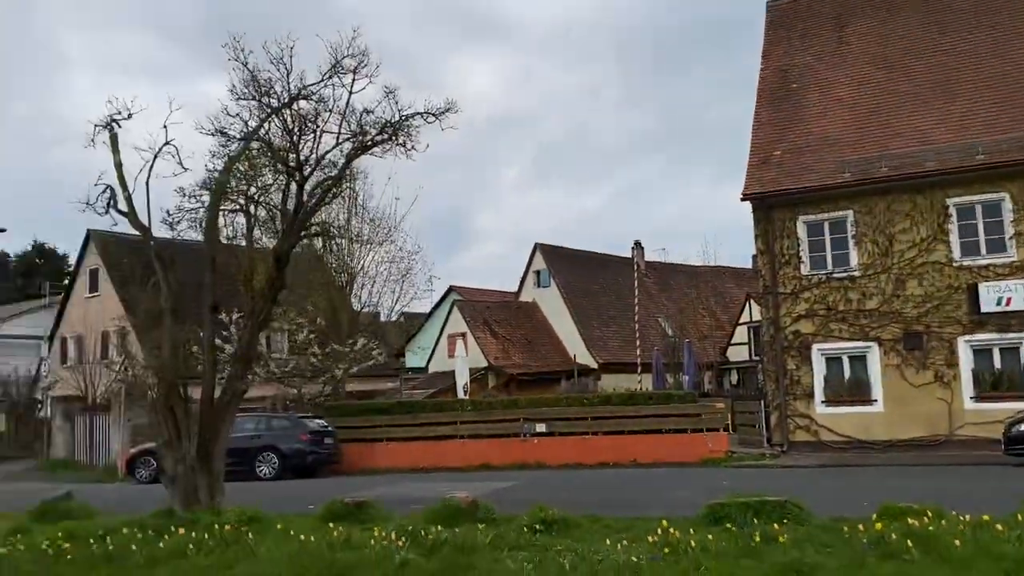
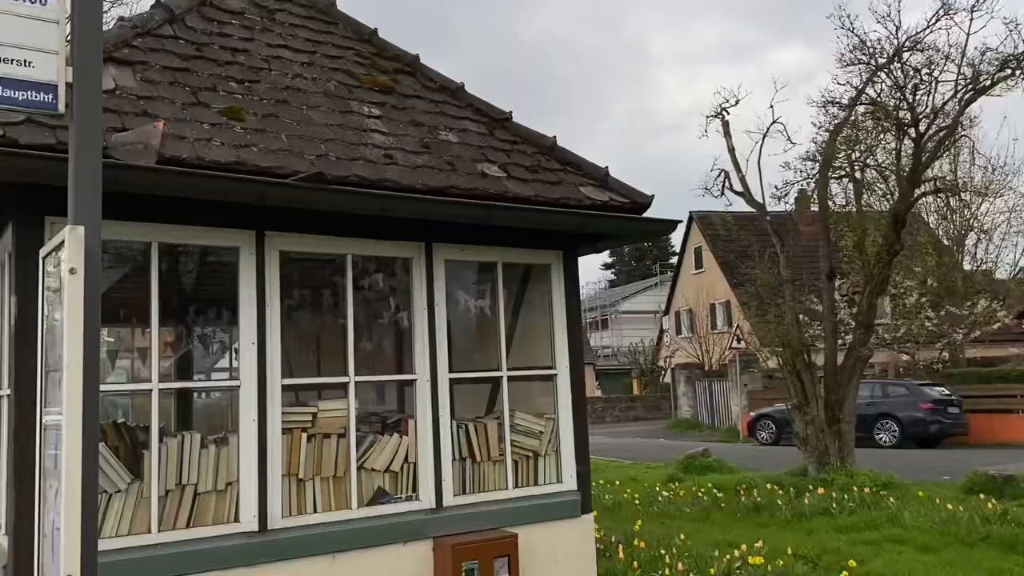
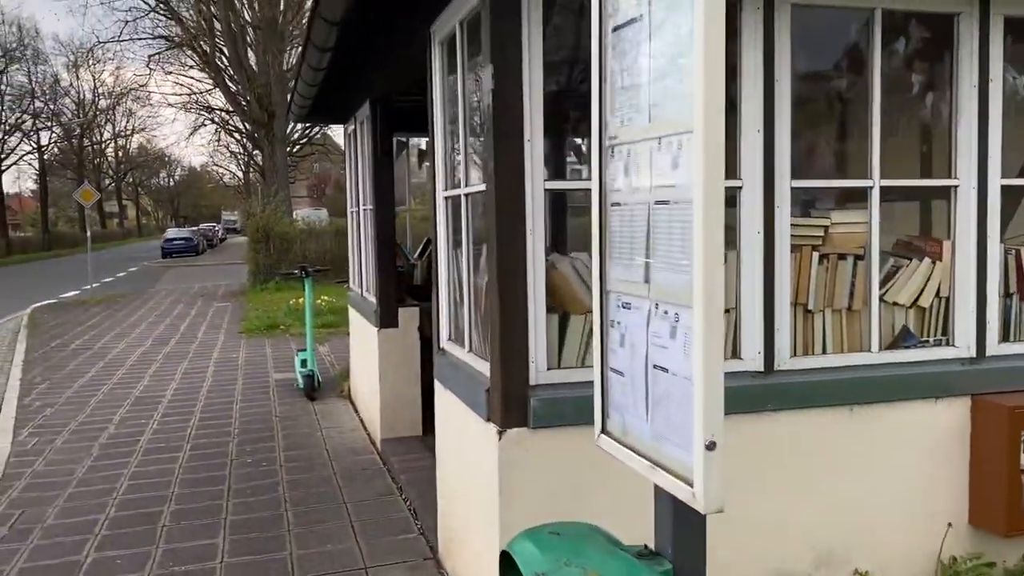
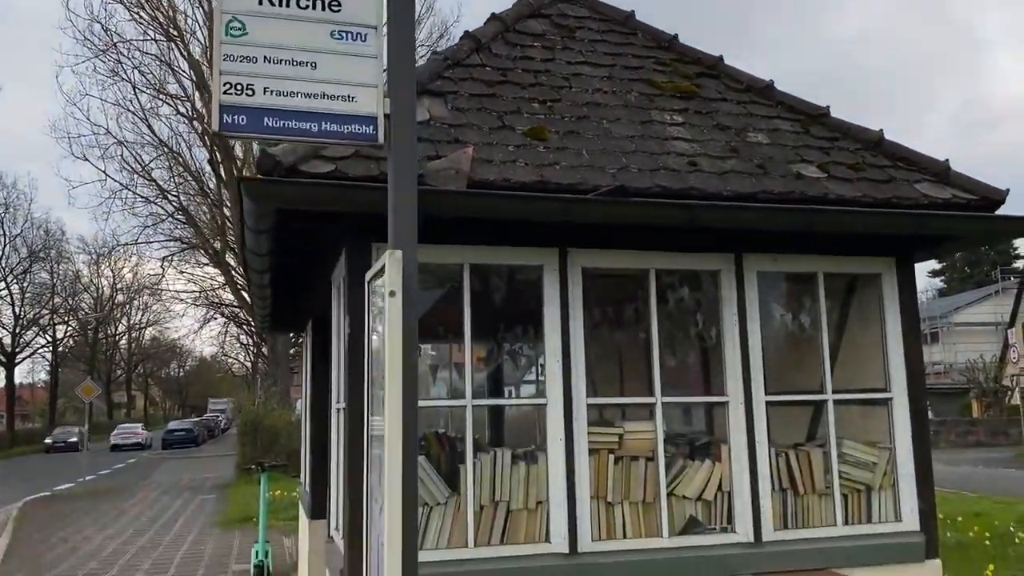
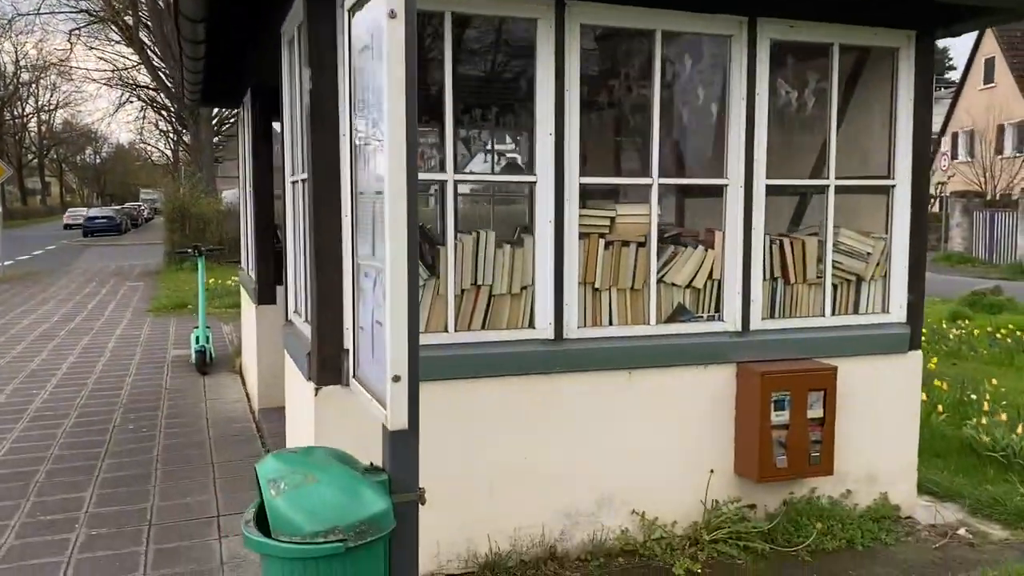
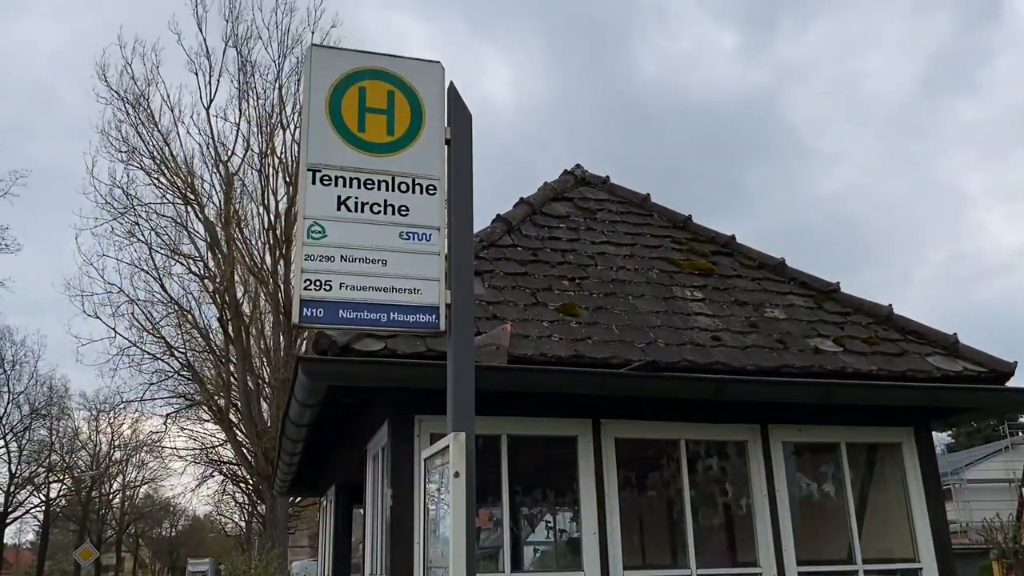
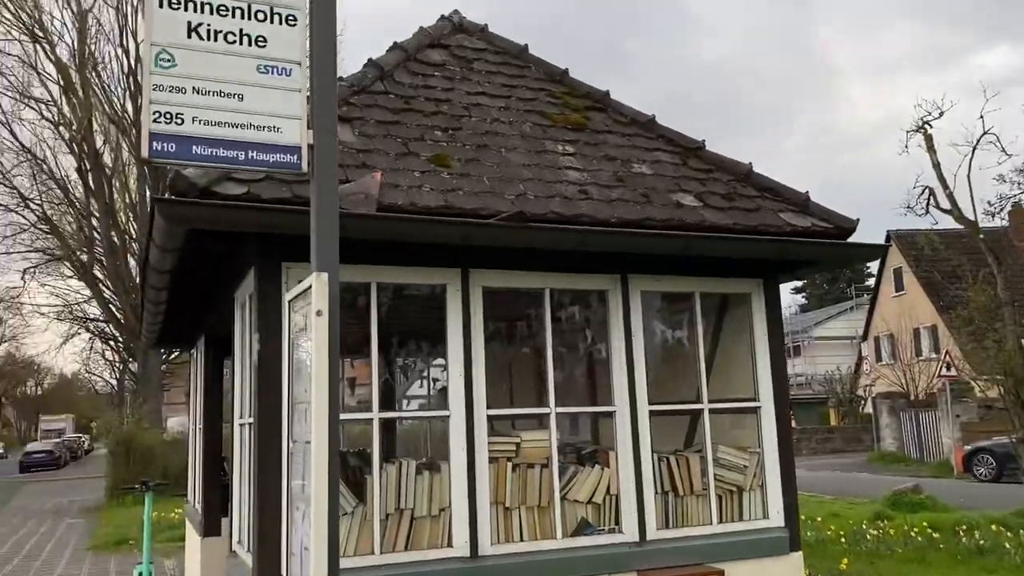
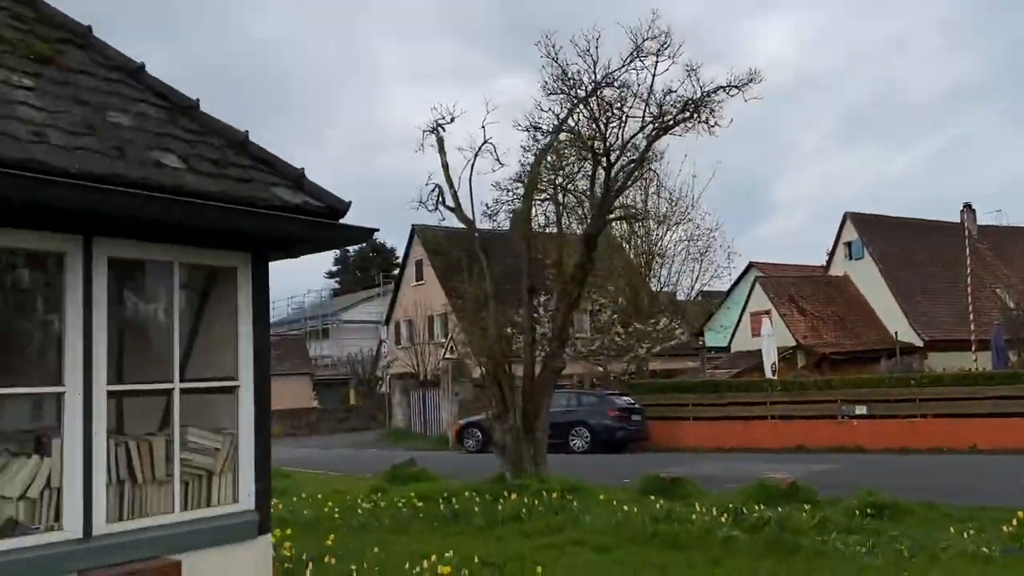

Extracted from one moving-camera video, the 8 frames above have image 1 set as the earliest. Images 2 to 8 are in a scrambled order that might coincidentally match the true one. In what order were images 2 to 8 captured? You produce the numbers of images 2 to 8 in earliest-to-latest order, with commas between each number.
8, 2, 7, 6, 4, 5, 3
